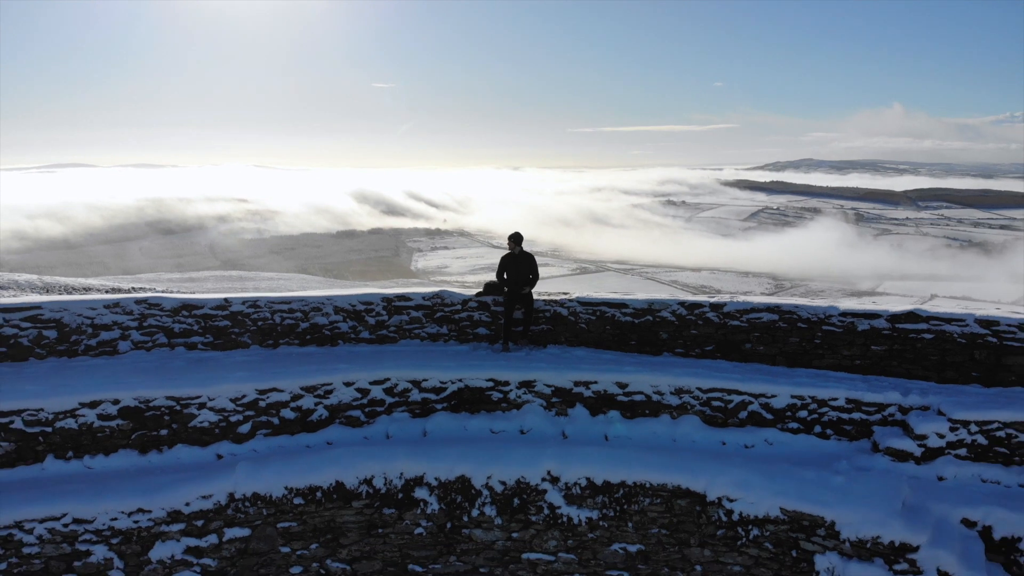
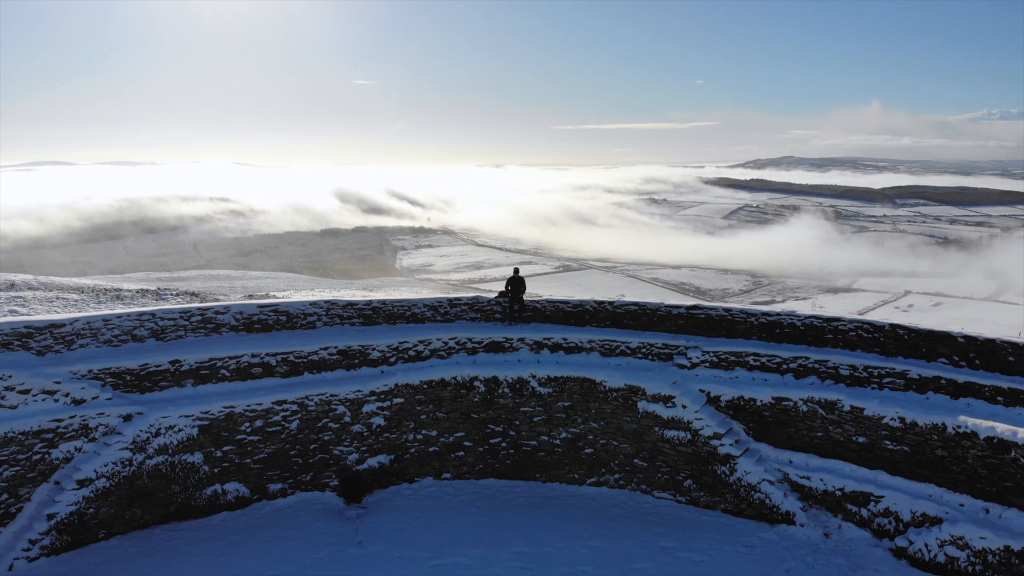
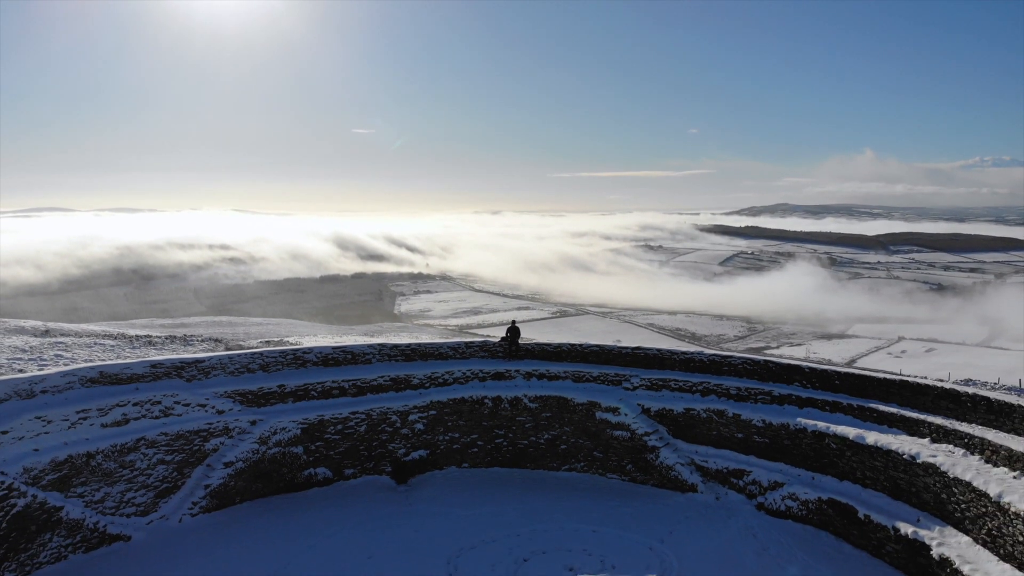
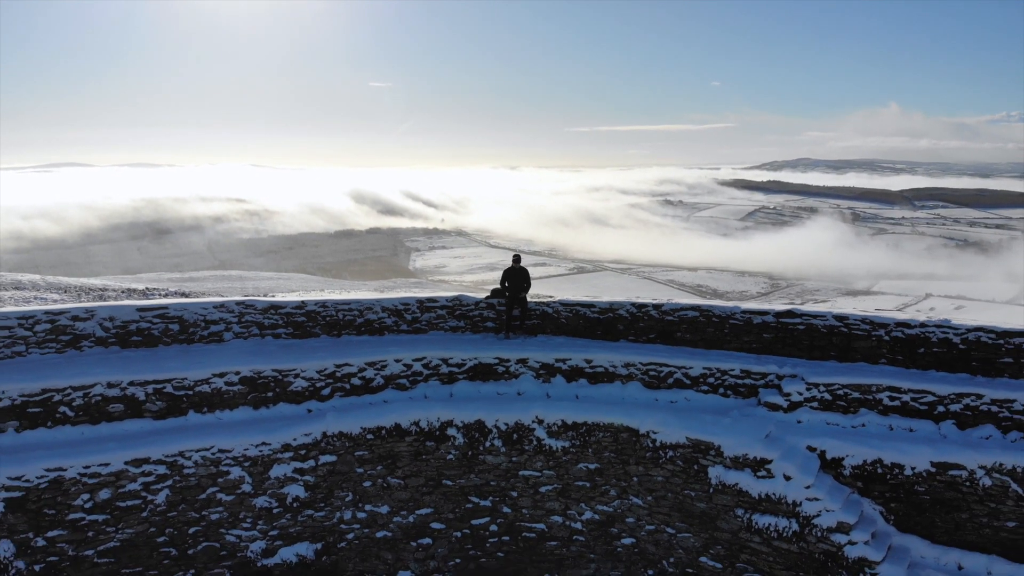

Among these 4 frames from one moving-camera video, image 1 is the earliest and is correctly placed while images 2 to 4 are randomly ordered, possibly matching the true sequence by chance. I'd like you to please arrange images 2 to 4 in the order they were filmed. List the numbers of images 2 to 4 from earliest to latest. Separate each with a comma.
4, 2, 3
